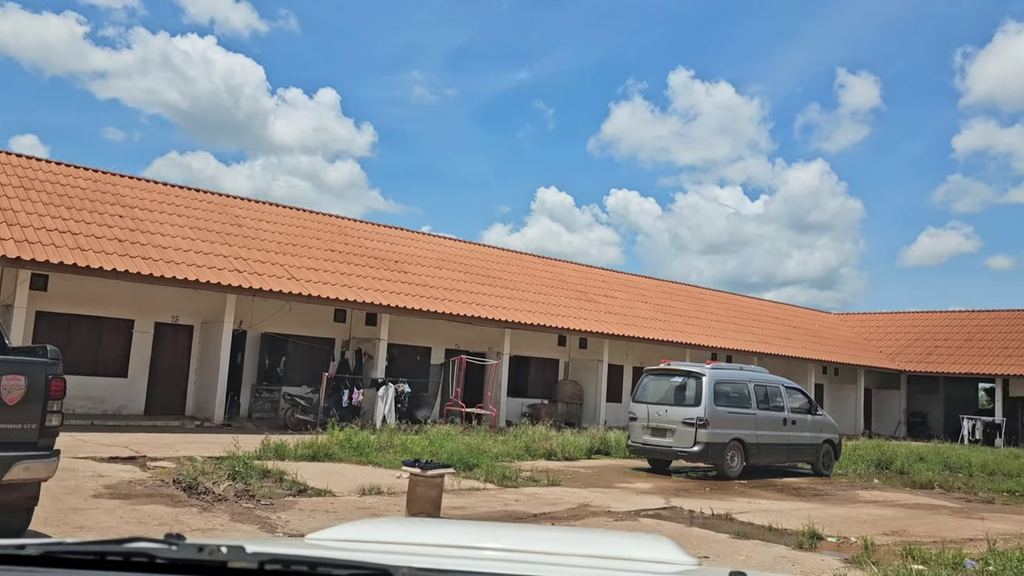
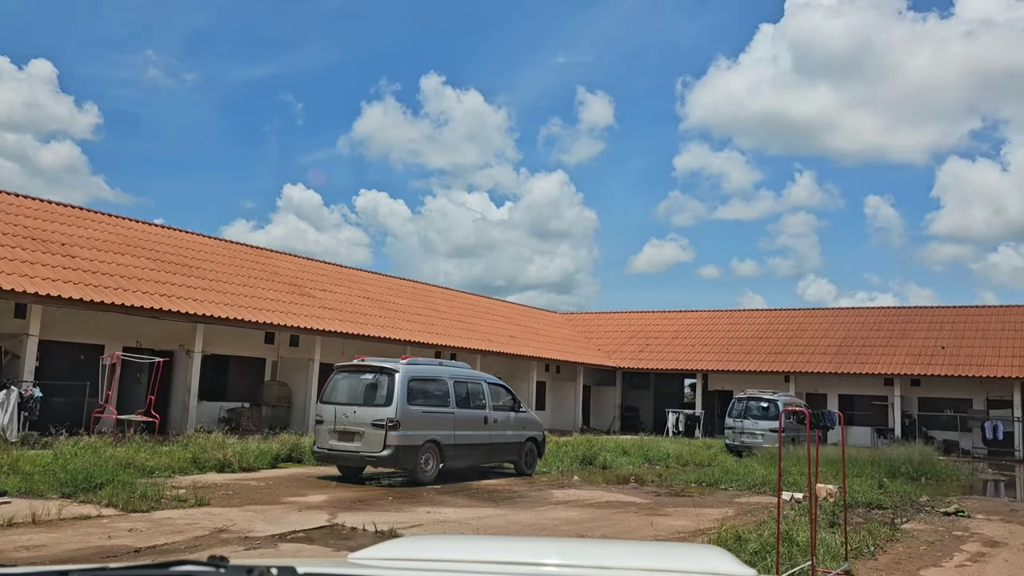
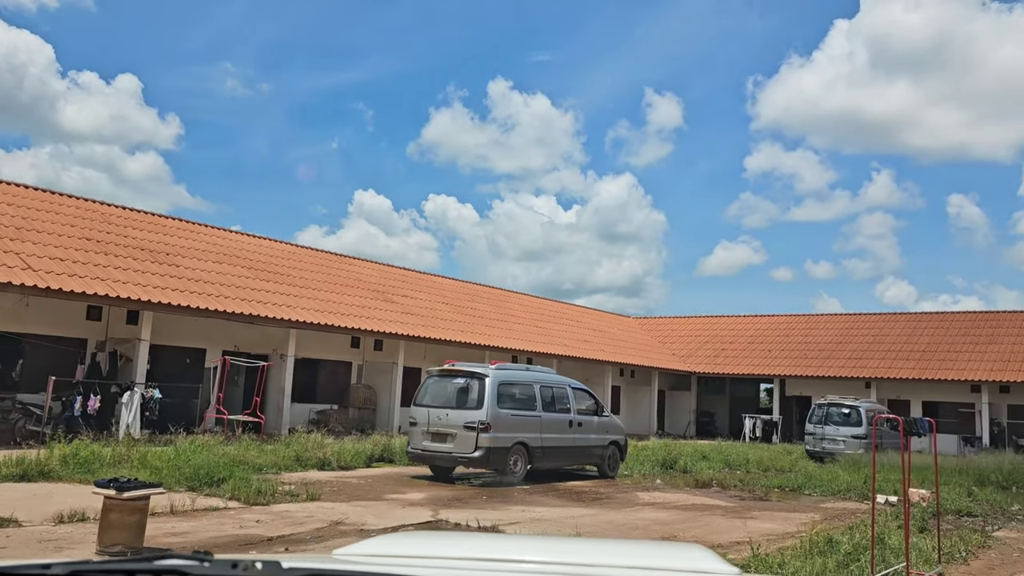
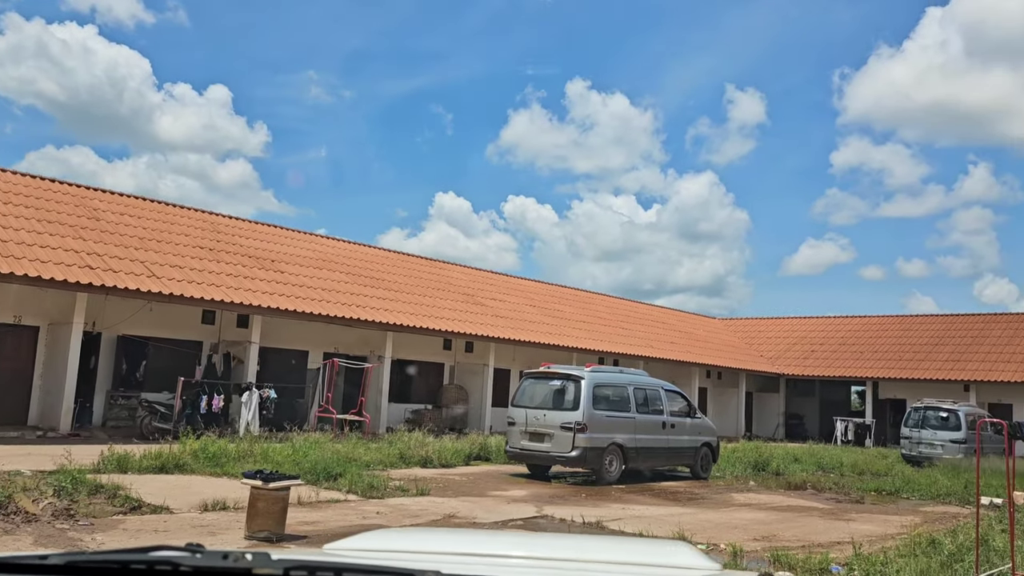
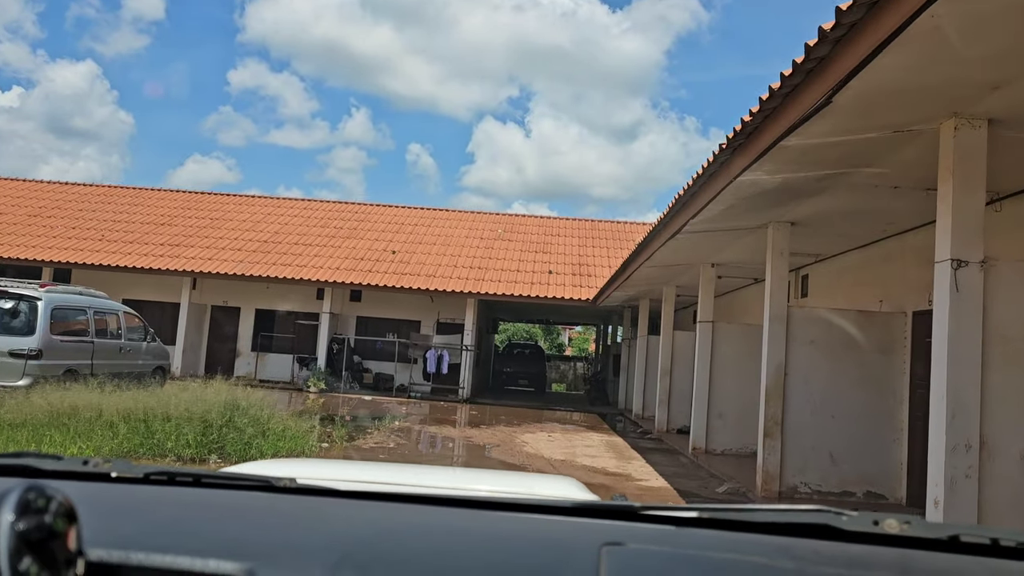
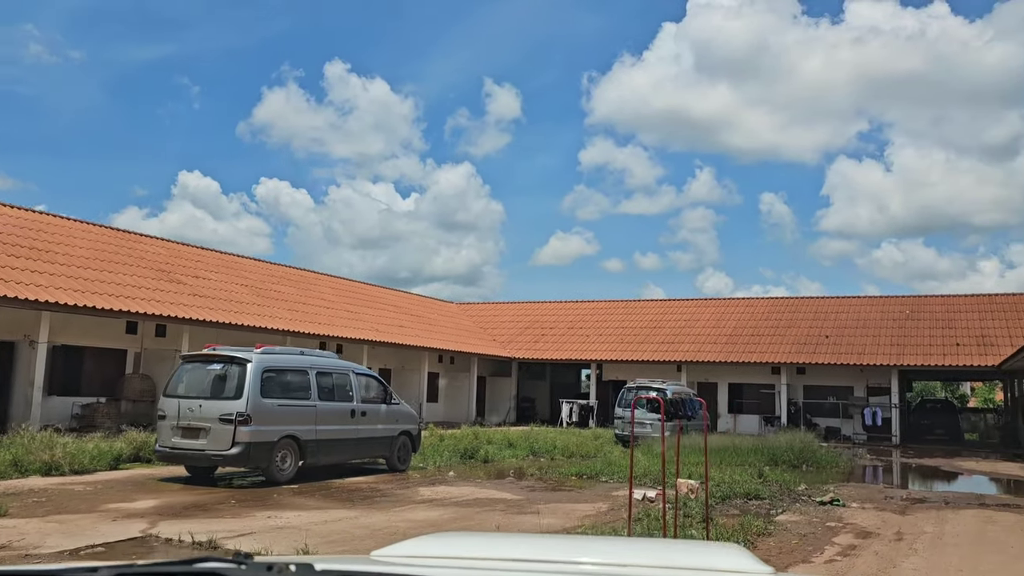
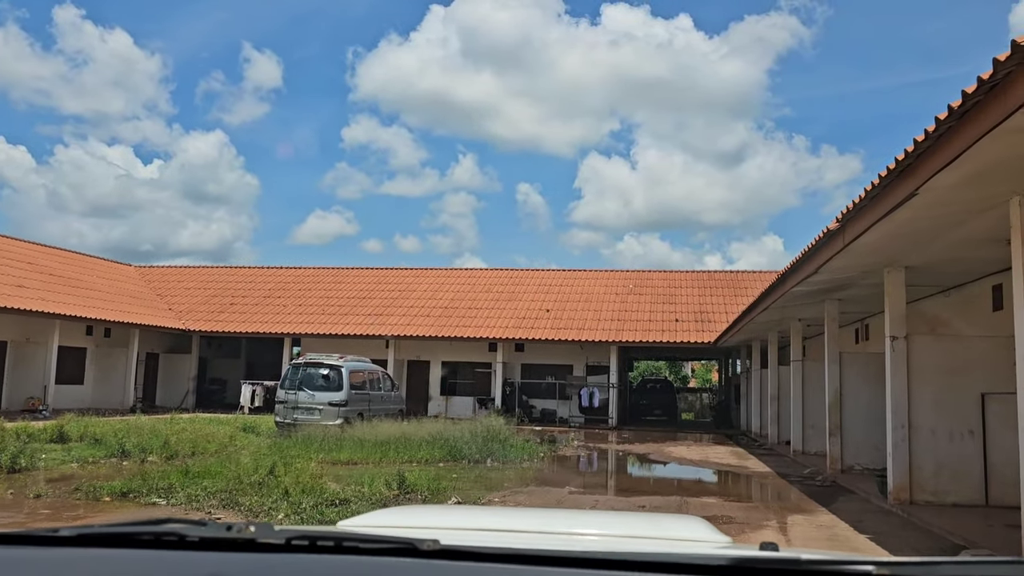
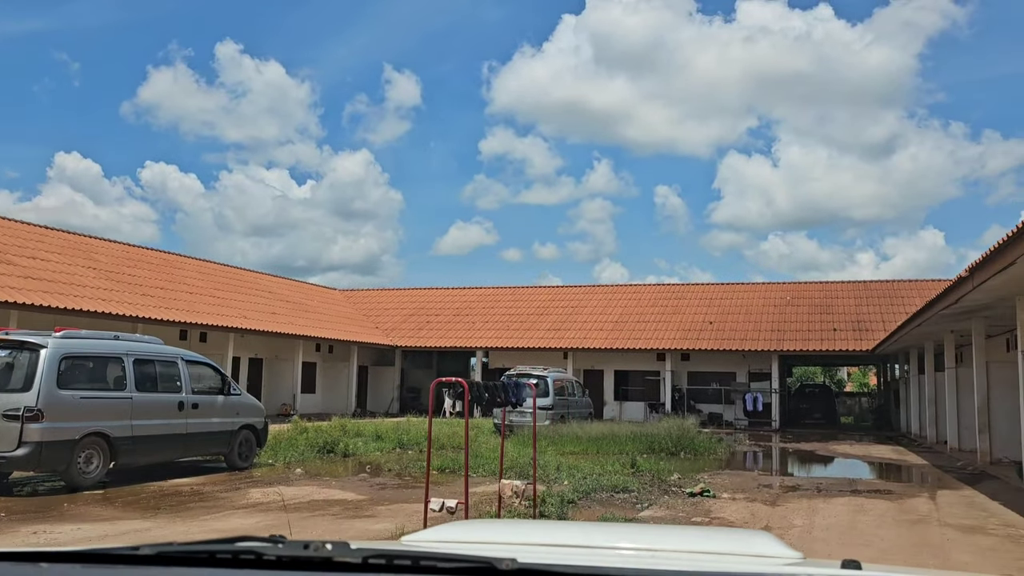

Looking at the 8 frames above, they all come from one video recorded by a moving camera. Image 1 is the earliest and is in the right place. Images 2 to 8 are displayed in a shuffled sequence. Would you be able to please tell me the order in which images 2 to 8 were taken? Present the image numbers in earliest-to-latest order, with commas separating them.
4, 3, 2, 6, 8, 7, 5
